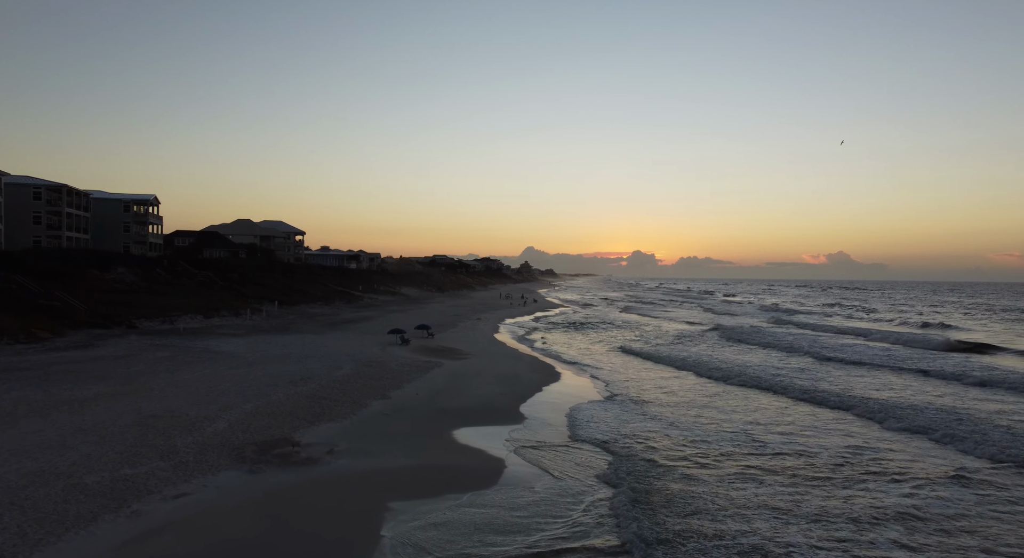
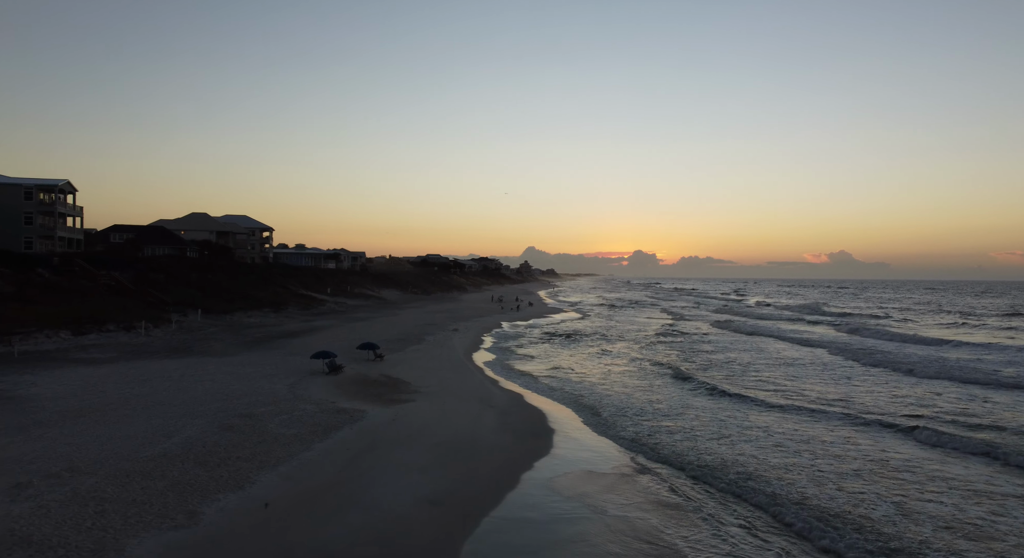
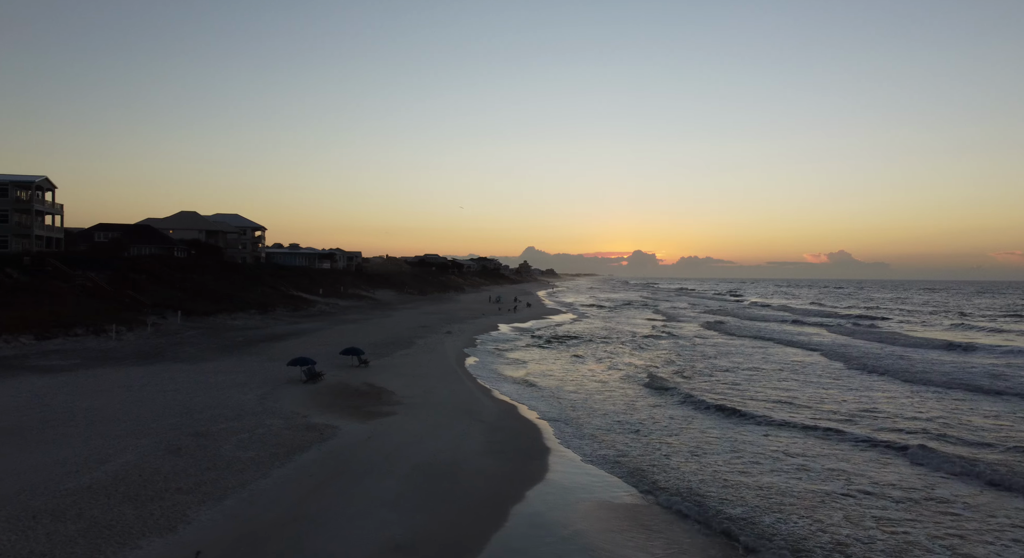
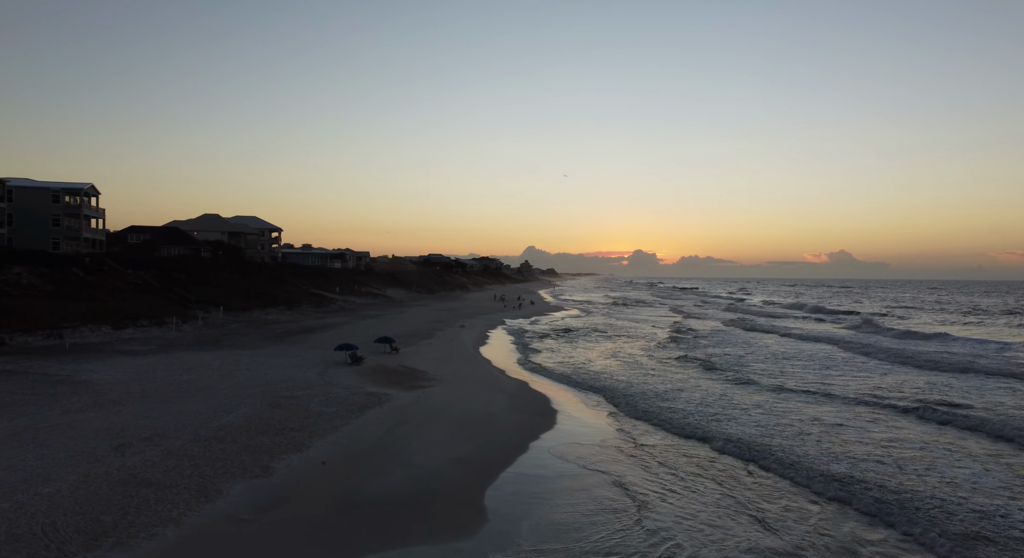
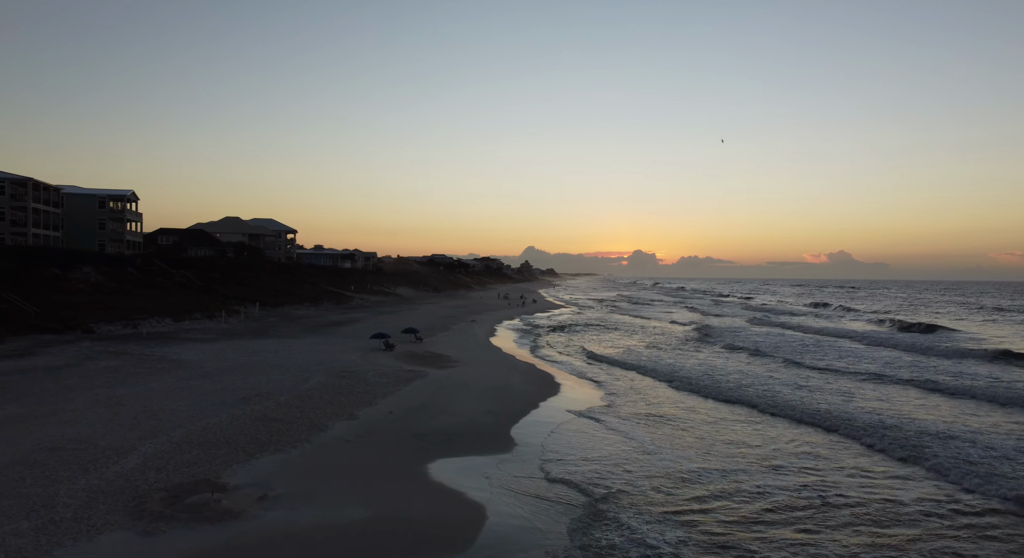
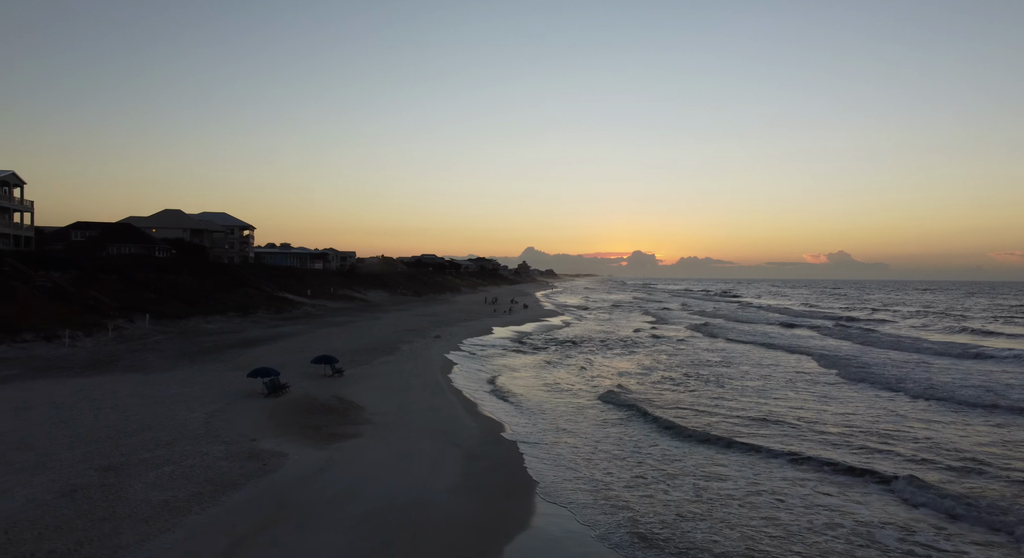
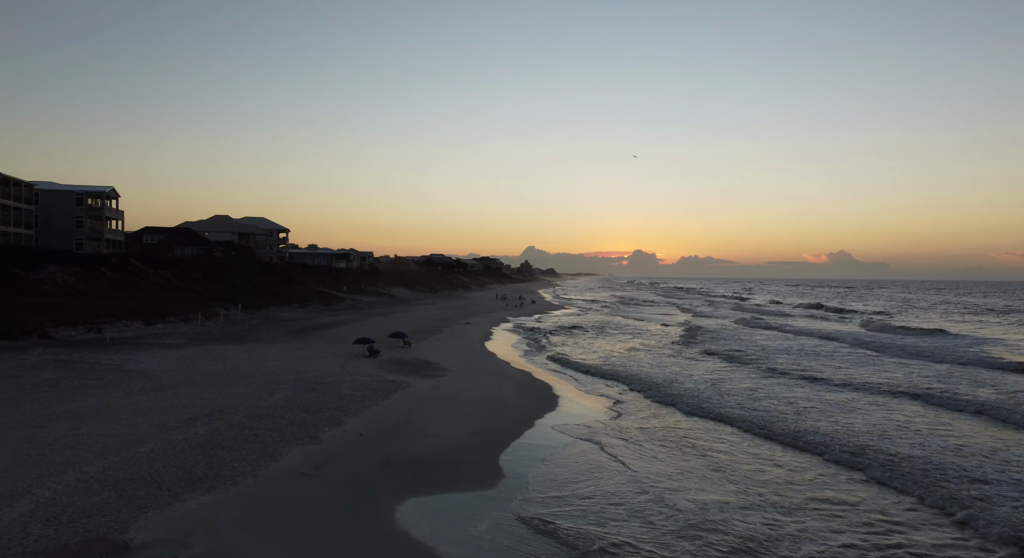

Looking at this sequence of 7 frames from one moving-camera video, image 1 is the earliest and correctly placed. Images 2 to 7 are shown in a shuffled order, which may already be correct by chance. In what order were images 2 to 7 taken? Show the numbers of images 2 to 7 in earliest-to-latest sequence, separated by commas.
5, 7, 4, 2, 3, 6
